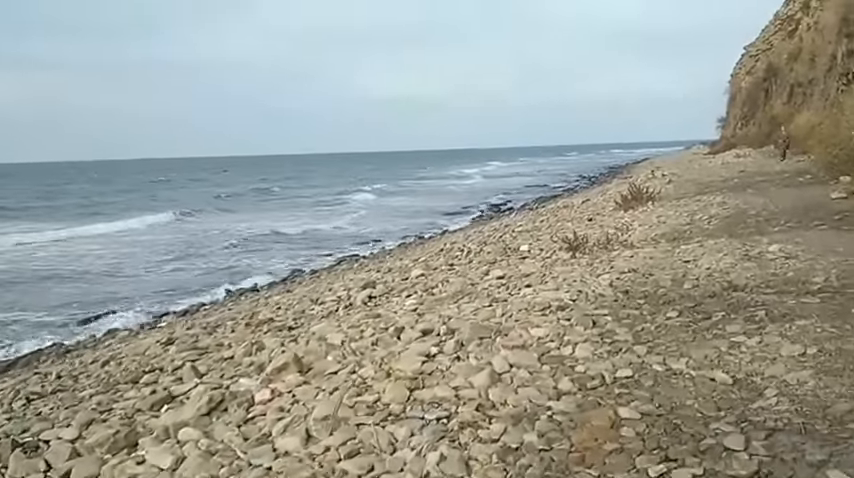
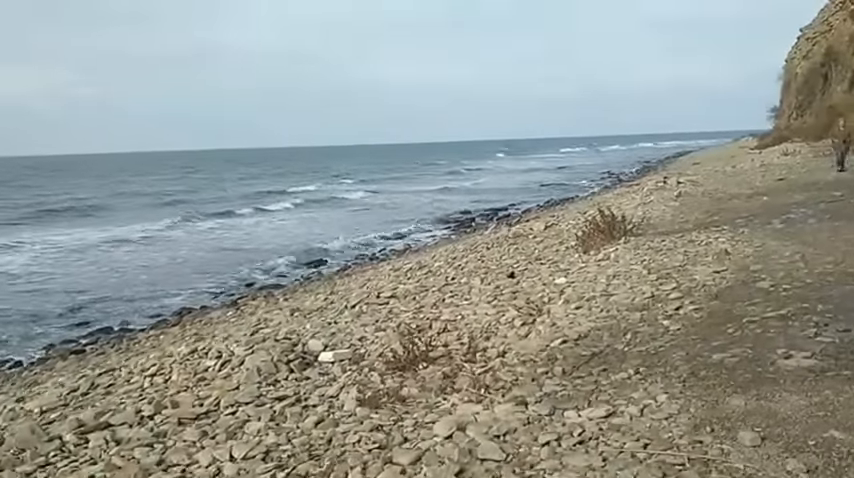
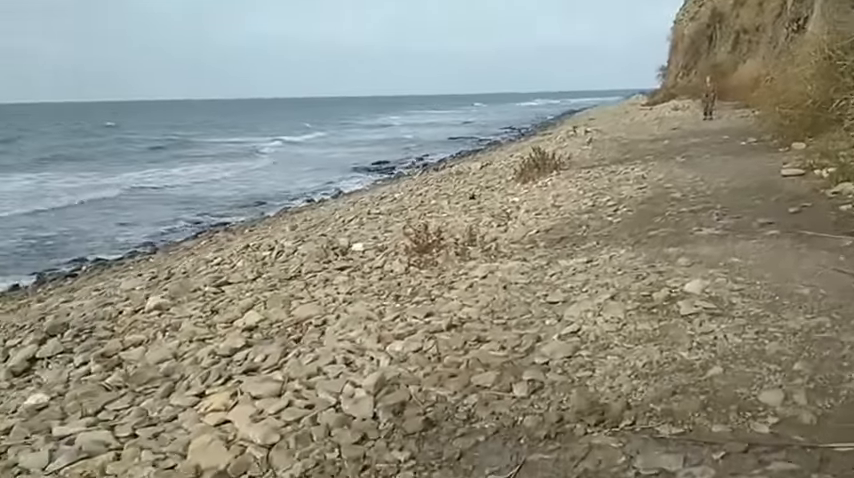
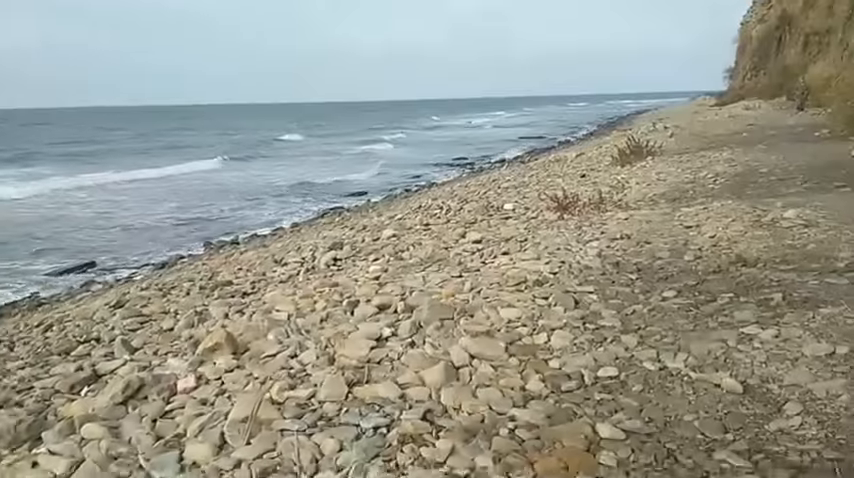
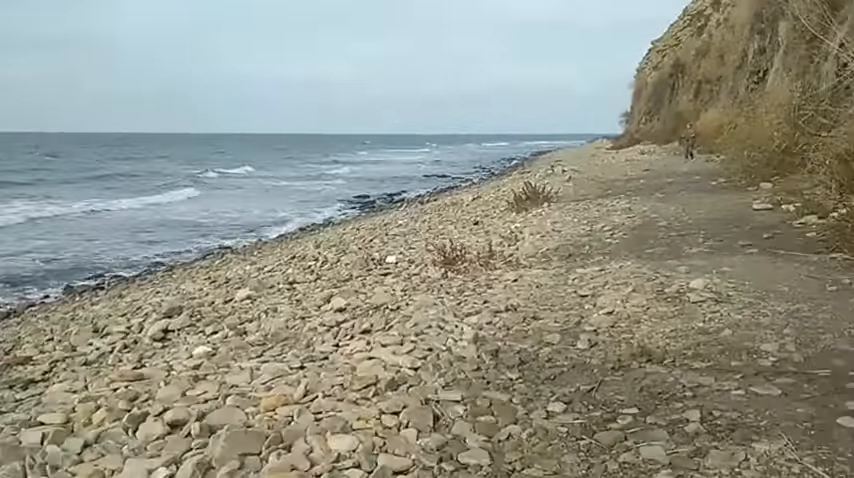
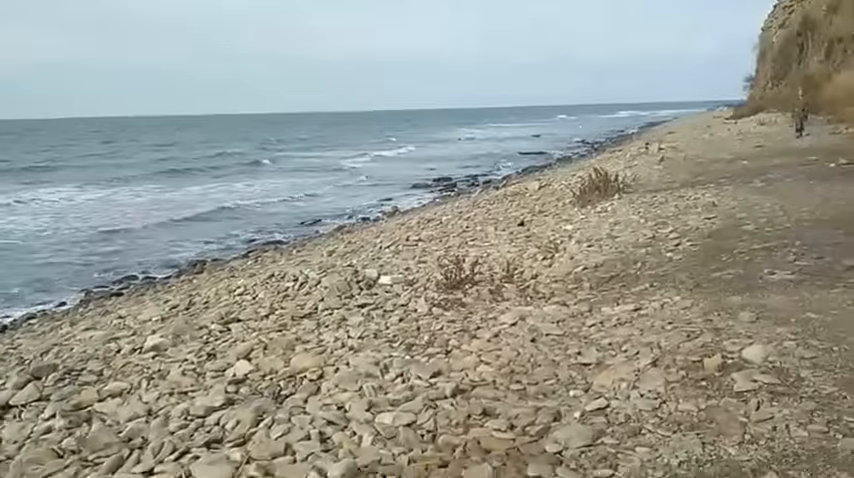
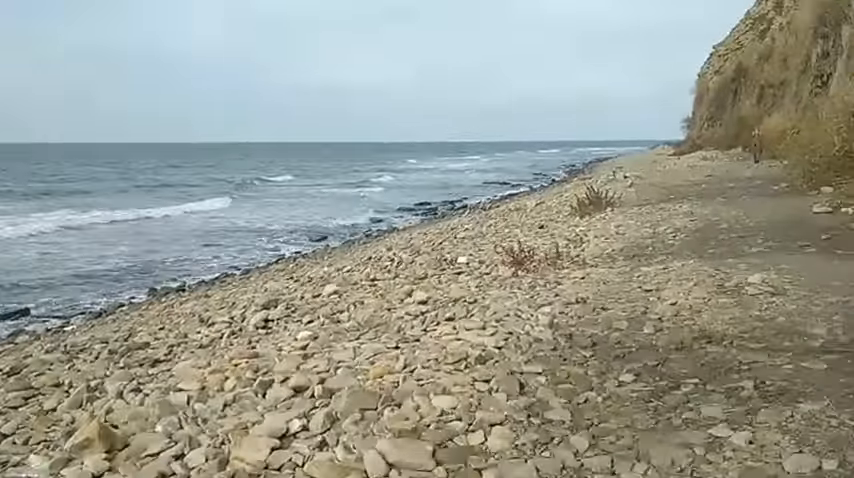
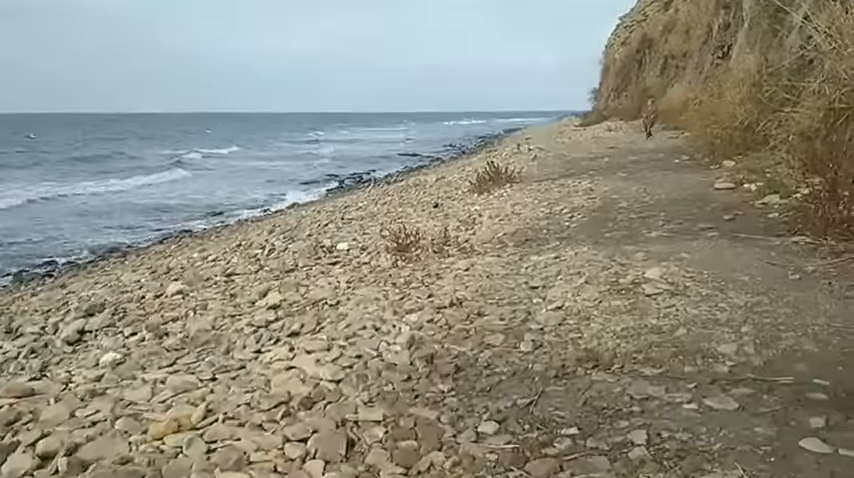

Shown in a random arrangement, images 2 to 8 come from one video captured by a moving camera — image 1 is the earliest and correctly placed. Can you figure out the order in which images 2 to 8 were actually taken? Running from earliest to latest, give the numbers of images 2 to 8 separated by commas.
4, 7, 5, 8, 3, 6, 2
